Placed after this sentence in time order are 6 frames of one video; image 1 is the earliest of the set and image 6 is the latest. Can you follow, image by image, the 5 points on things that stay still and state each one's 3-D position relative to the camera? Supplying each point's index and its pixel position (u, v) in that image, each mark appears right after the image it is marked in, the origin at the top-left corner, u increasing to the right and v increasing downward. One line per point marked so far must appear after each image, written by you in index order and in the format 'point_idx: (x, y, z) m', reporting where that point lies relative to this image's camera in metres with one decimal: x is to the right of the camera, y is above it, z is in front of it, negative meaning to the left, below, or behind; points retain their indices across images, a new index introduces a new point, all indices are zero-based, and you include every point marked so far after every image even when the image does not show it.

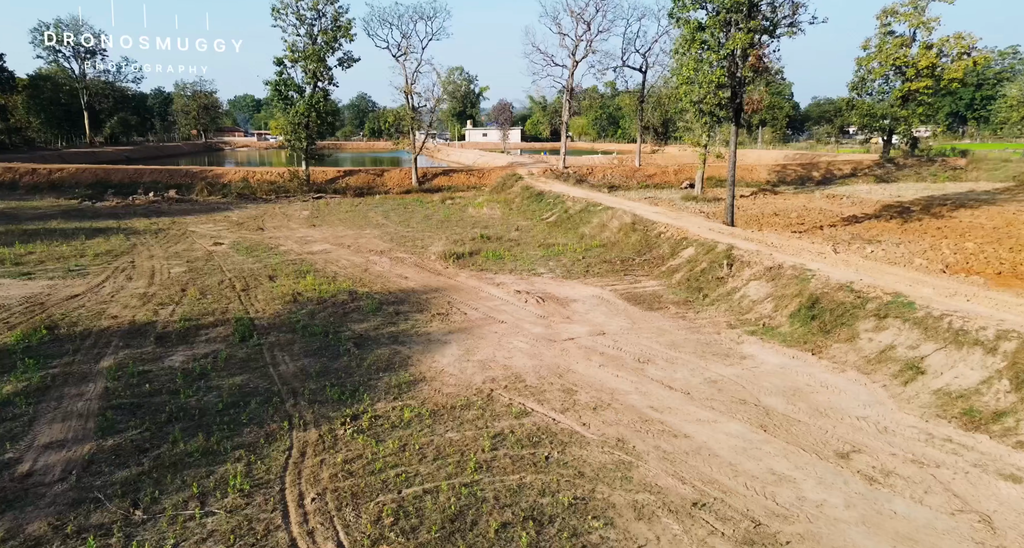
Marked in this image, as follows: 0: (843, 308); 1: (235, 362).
0: (+4.7, -0.5, +9.3) m
1: (-3.7, -1.2, +8.8) m
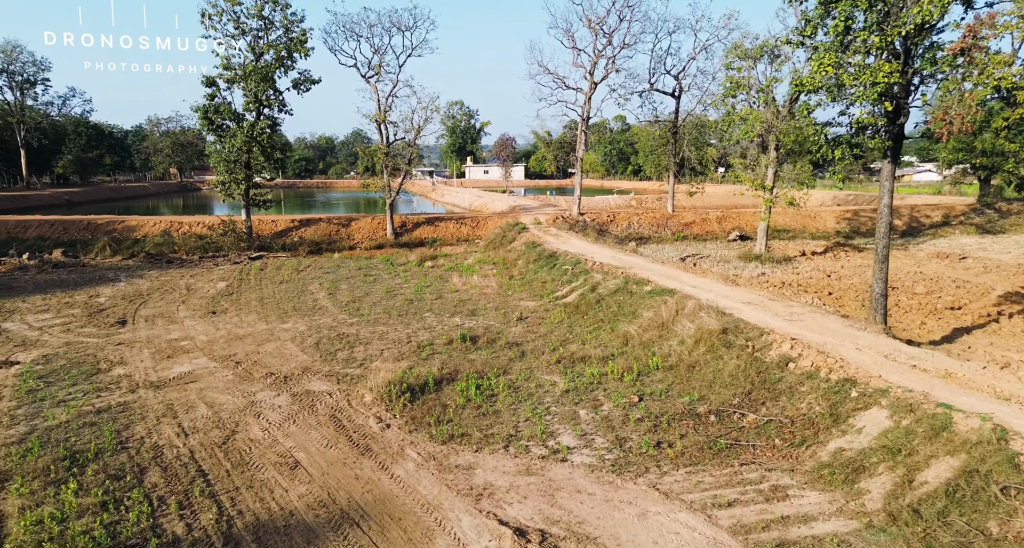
0: (+4.6, -2.2, +1.9) m
1: (-3.8, -2.9, +1.4) m
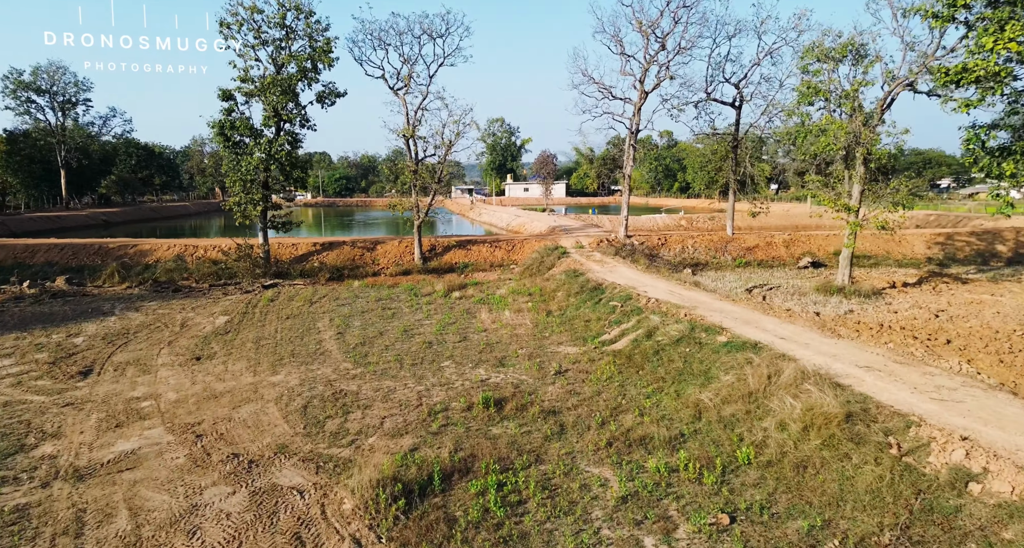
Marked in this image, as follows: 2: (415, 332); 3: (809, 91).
0: (+4.5, -2.6, -1.0) m
1: (-3.9, -3.3, -1.0) m
2: (-2.2, -1.3, +14.8) m
3: (+8.8, +5.5, +19.5) m
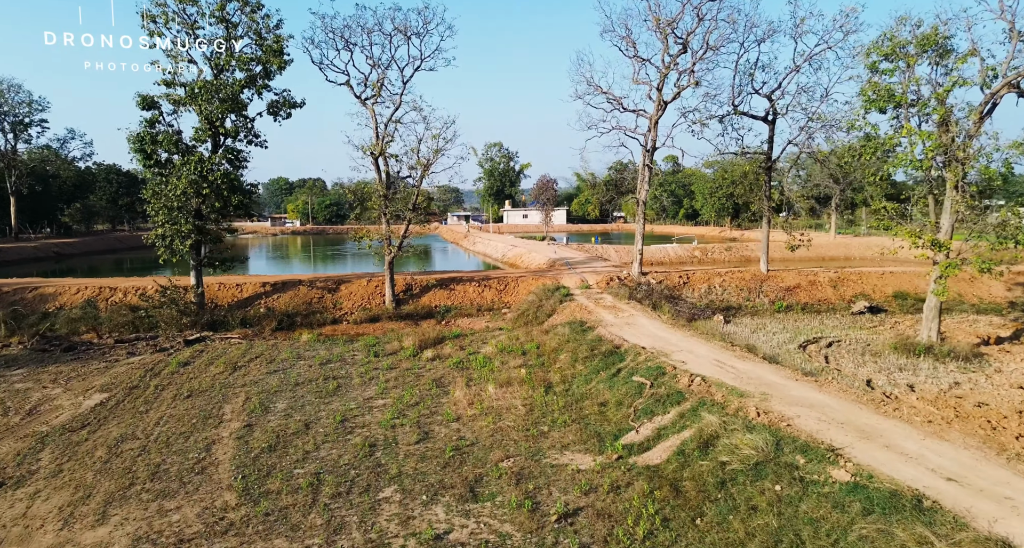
0: (+4.2, -3.0, -5.5) m
1: (-4.2, -3.7, -5.5) m
2: (-2.5, -2.3, +10.4) m
3: (+8.6, +4.2, +15.4) m
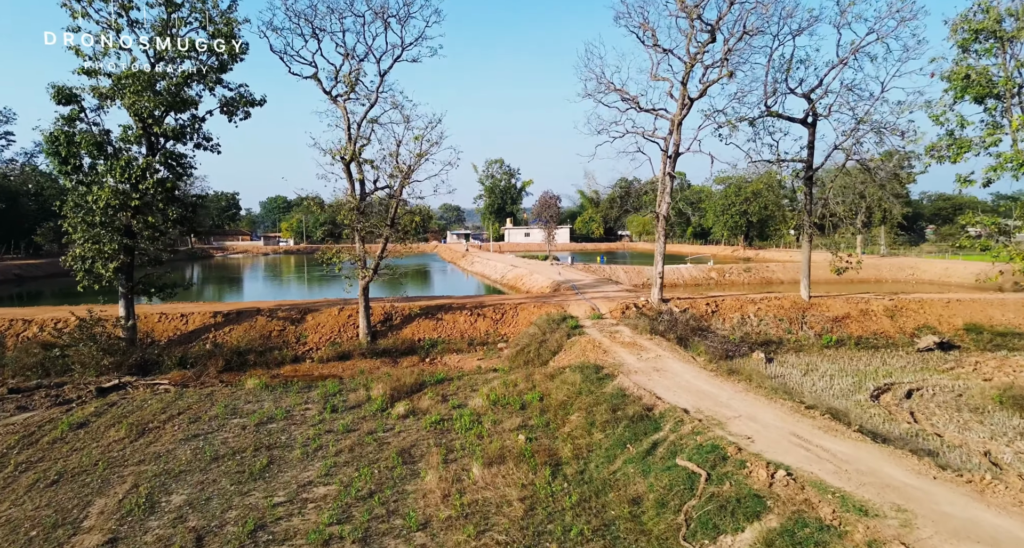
0: (+4.1, -3.0, -8.8) m
1: (-4.3, -3.6, -8.8) m
2: (-2.5, -2.8, +7.1) m
3: (+8.5, +3.6, +12.2) m
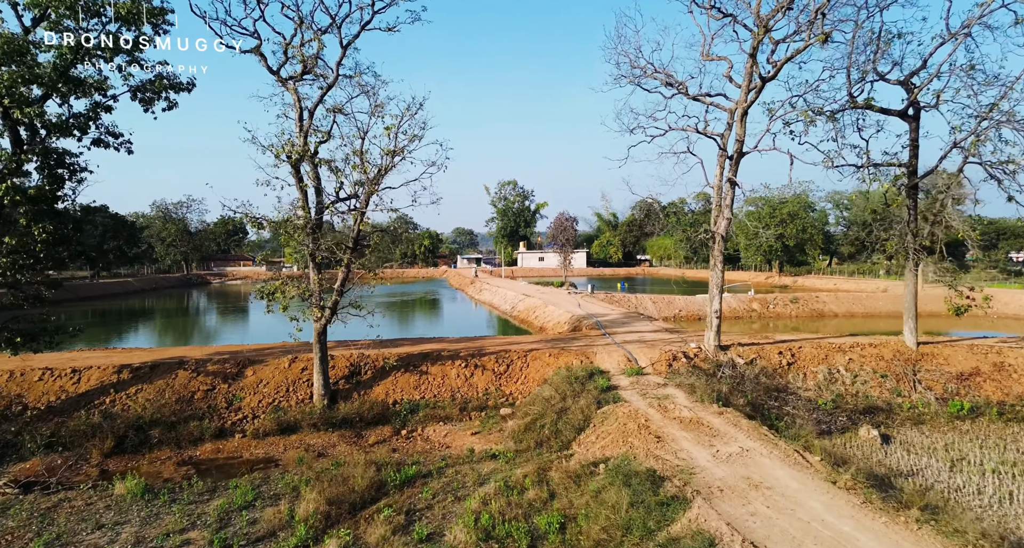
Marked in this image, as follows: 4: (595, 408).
0: (+3.7, -2.8, -13.6) m
1: (-4.8, -3.4, -13.4) m
2: (-2.6, -3.2, +2.5) m
3: (+8.5, +3.0, +7.6) m
4: (+1.4, -2.3, +11.3) m
